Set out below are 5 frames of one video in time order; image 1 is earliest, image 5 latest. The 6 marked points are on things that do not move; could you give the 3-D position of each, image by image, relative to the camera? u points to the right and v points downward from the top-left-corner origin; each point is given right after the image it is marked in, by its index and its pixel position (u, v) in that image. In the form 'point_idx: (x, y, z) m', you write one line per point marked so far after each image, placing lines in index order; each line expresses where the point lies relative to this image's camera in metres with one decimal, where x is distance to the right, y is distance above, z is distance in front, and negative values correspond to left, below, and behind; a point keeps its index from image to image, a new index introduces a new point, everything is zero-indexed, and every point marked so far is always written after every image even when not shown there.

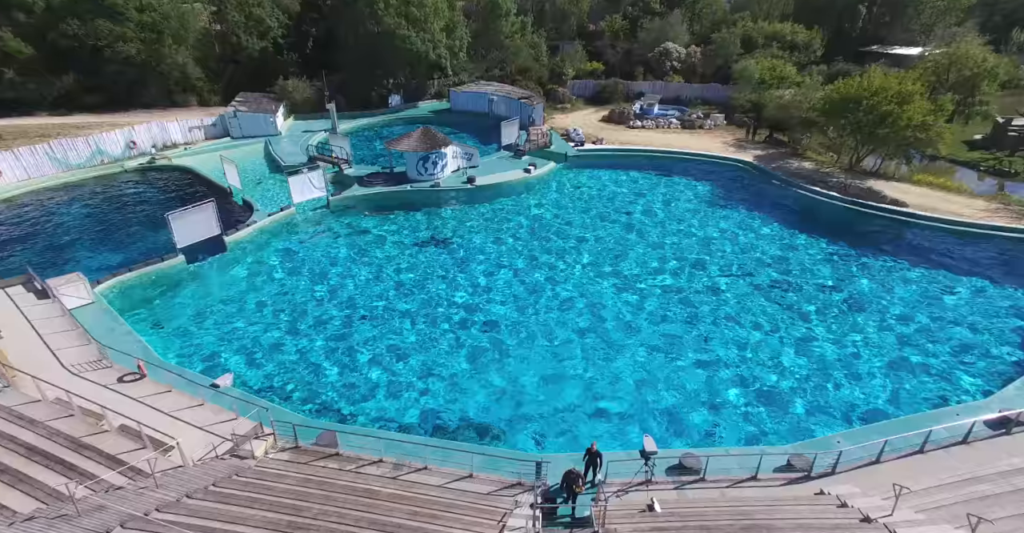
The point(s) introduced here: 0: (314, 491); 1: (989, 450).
0: (-2.6, -3.1, +6.0) m
1: (+8.0, -3.0, +7.3) m
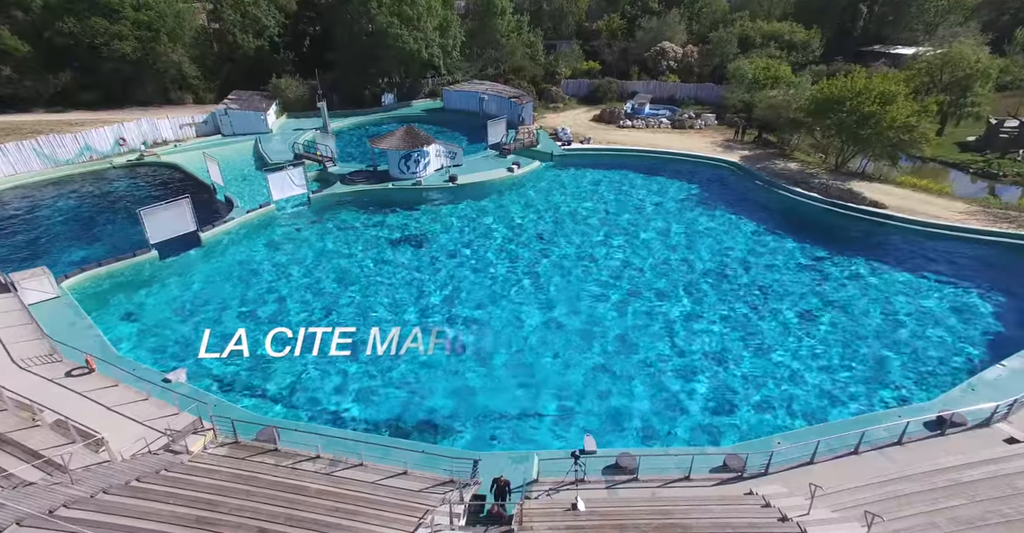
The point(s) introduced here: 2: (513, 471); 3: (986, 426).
0: (-3.7, -3.0, +6.1) m
1: (+6.9, -3.1, +7.3) m
2: (-0.1, -3.5, +7.6) m
3: (+8.2, -2.7, +7.7) m
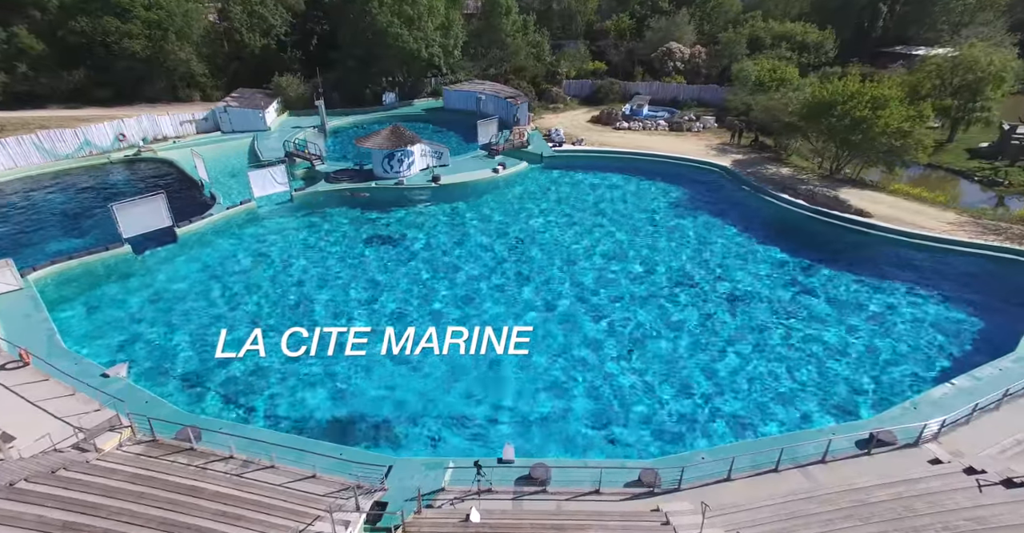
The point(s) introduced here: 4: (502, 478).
0: (-5.3, -3.1, +6.1) m
1: (+5.4, -3.3, +7.0) m
2: (-1.6, -3.6, +7.5) m
3: (+6.7, -3.0, +7.4) m
4: (-0.2, -3.6, +7.6) m
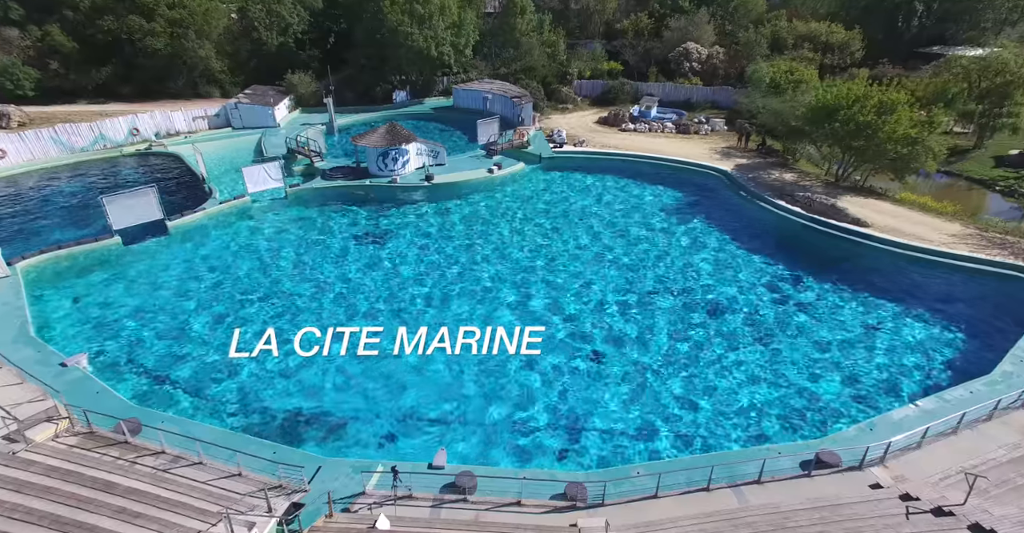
0: (-6.6, -3.0, +6.3) m
1: (+4.1, -3.5, +6.6) m
2: (-2.9, -3.6, +7.5) m
3: (+5.5, -3.2, +7.0) m
4: (-1.4, -3.7, +7.5) m
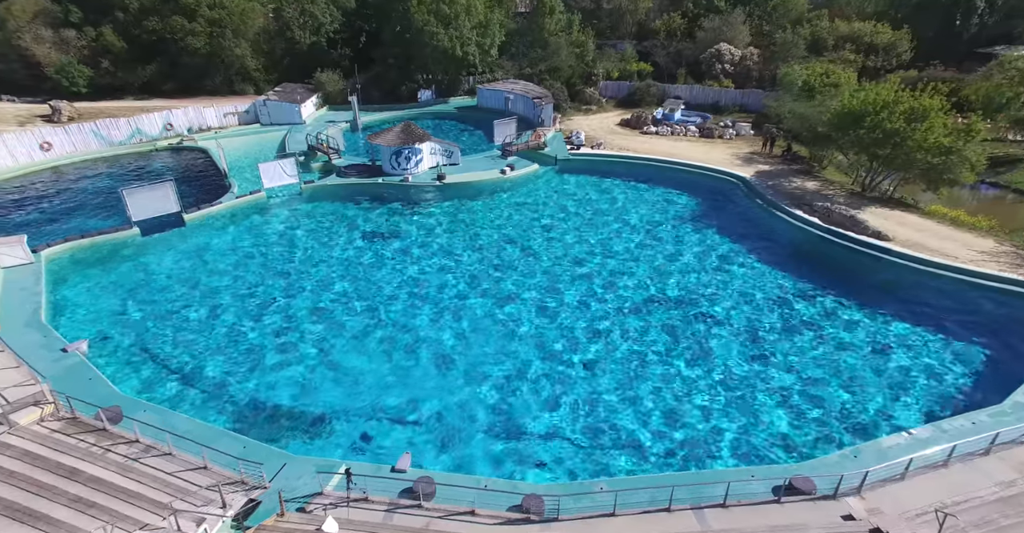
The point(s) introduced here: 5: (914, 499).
0: (-7.3, -2.9, +6.6) m
1: (+3.3, -3.8, +6.3) m
2: (-3.5, -3.6, +7.6) m
3: (+4.8, -3.5, +6.6) m
4: (-2.1, -3.8, +7.5) m
5: (+5.9, -3.5, +6.5) m
